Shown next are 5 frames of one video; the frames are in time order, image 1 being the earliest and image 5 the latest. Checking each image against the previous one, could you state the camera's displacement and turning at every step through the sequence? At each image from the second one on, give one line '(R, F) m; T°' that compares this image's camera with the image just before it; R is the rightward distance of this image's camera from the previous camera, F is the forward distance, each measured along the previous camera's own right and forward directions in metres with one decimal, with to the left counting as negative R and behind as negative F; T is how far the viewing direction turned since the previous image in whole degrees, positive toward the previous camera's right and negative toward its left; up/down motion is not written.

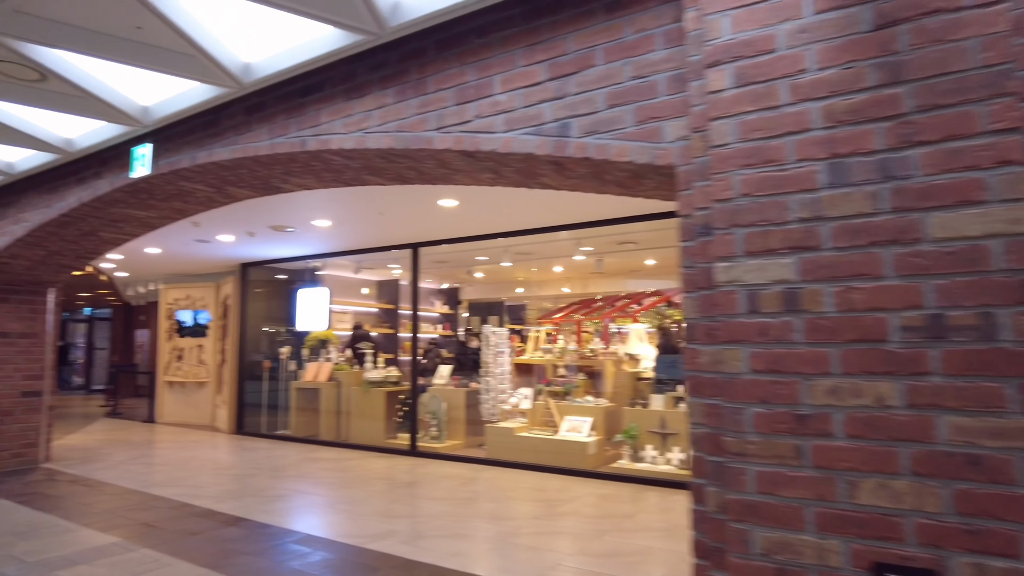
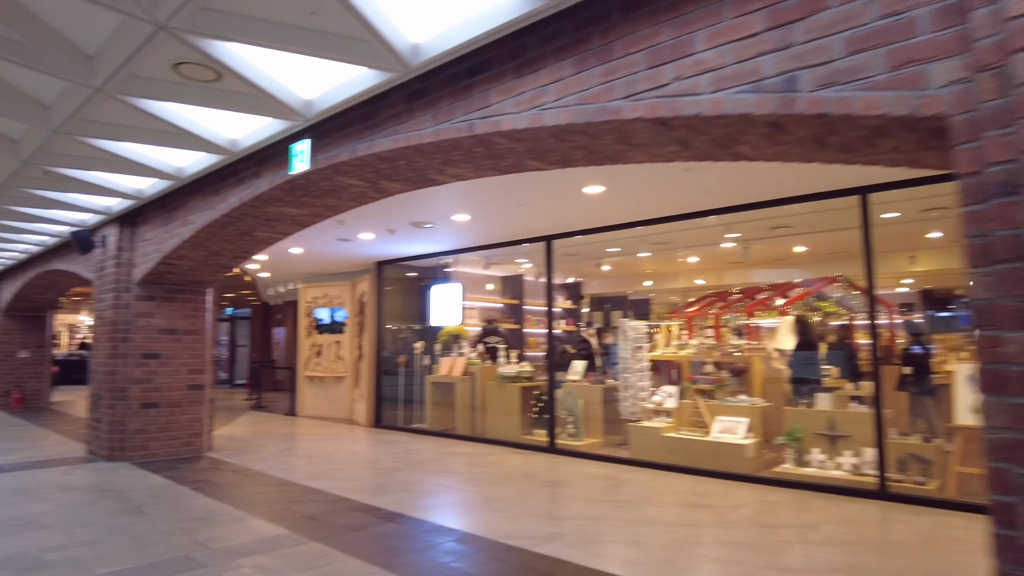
(-0.4, +0.2) m; -9°
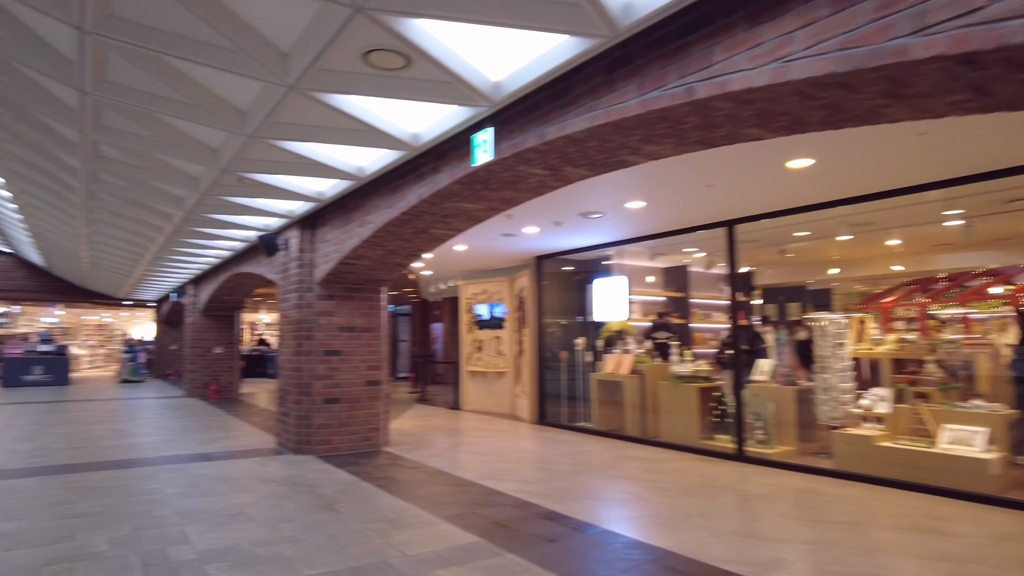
(-0.4, +0.4) m; -12°
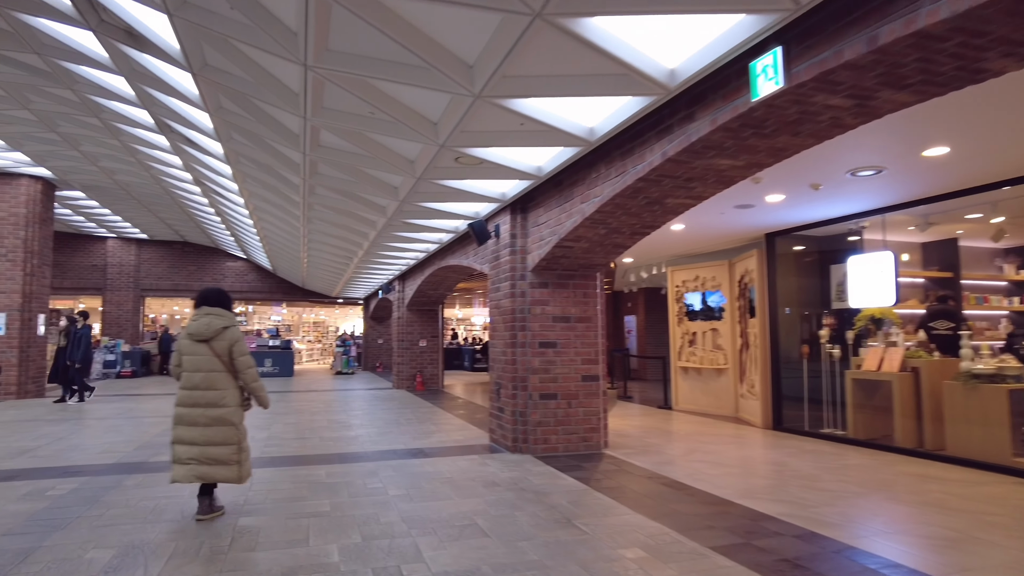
(-0.6, +0.8) m; -15°
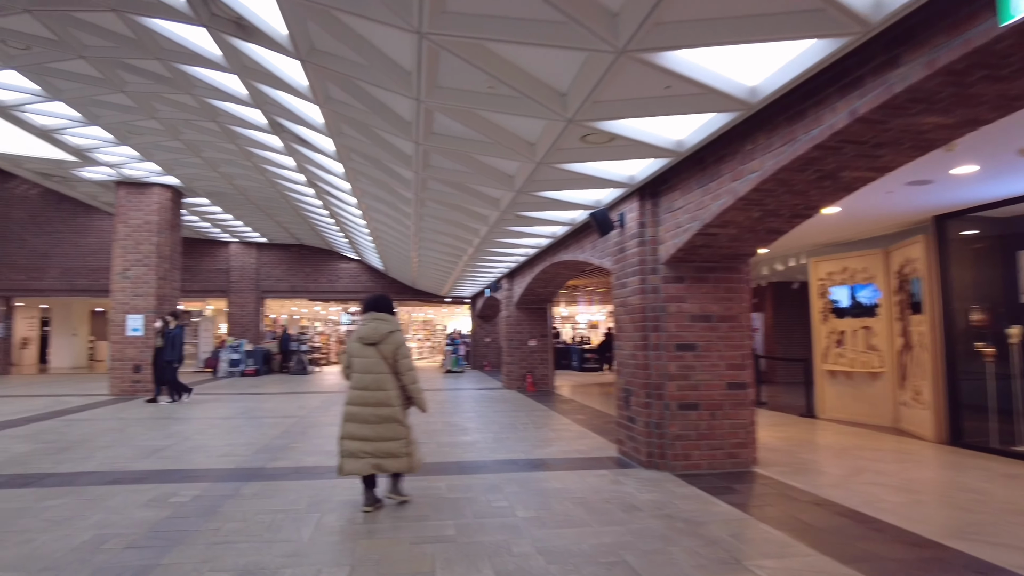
(-0.3, +0.6) m; -9°
